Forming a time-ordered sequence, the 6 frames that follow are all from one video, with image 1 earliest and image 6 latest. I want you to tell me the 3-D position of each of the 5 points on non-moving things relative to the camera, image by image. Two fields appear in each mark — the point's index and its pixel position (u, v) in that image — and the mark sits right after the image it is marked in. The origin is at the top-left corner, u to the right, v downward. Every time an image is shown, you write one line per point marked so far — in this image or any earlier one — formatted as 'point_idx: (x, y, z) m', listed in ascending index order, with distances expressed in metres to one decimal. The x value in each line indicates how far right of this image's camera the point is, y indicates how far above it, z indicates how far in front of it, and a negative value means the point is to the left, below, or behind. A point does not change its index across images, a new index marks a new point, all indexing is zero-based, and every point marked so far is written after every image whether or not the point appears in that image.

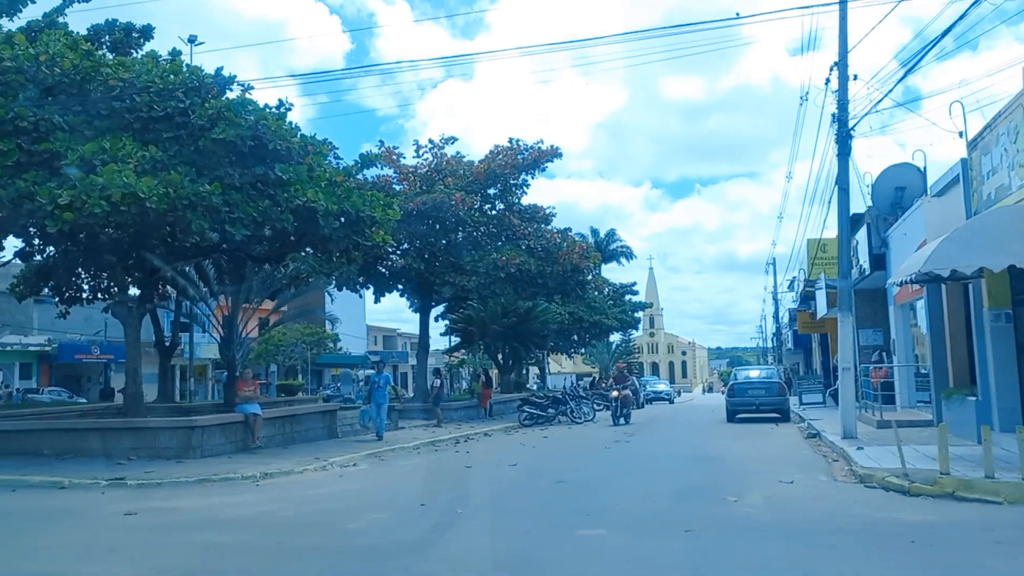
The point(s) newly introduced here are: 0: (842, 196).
0: (+6.6, +1.8, +17.4) m
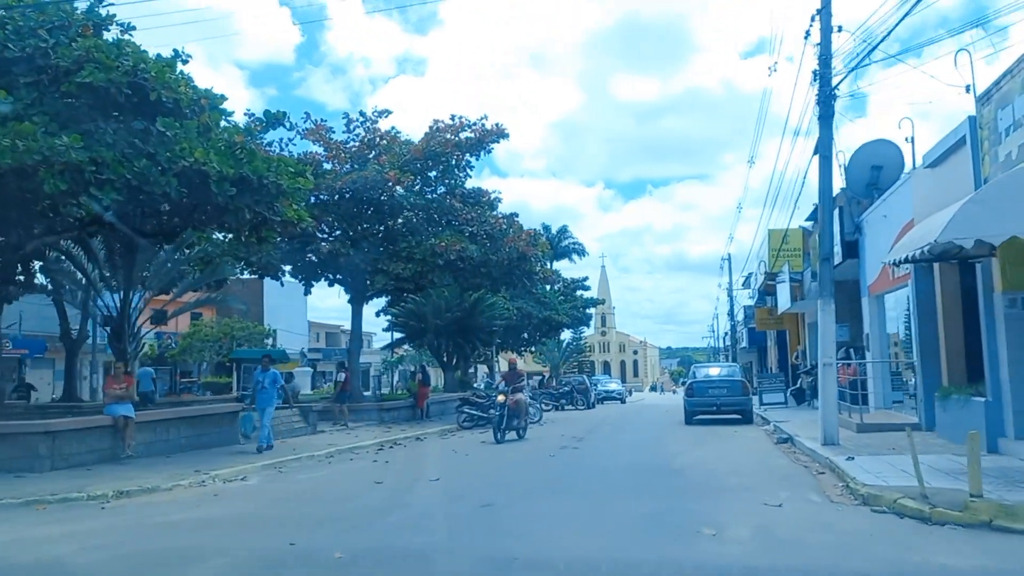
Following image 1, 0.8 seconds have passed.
0: (+5.4, +2.1, +15.1) m
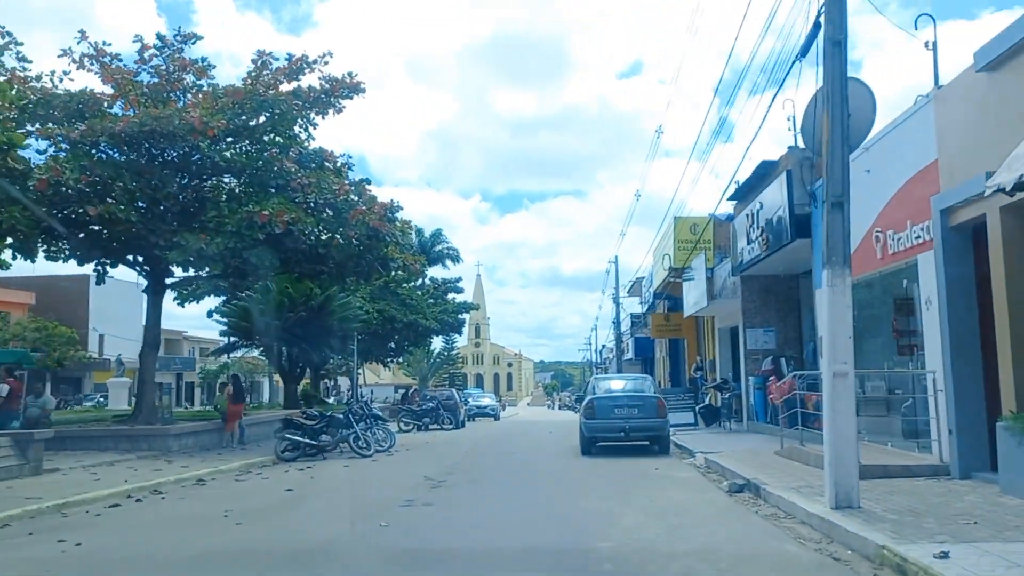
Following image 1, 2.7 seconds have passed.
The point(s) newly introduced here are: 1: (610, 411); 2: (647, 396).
0: (+3.4, +2.5, +9.4) m
1: (+2.0, -2.5, +17.8) m
2: (+2.8, -2.2, +17.9) m
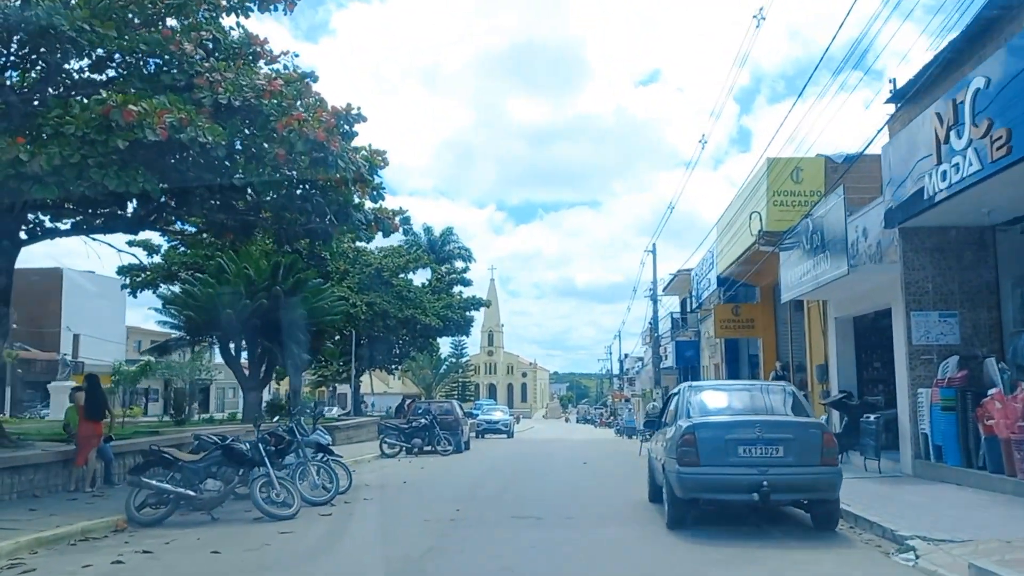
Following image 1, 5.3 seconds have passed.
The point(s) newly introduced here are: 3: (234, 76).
0: (+3.7, +3.4, +0.9) m
1: (+2.3, -1.7, +9.3) m
2: (+3.1, -1.4, +9.4) m
3: (-4.8, +3.7, +15.0) m
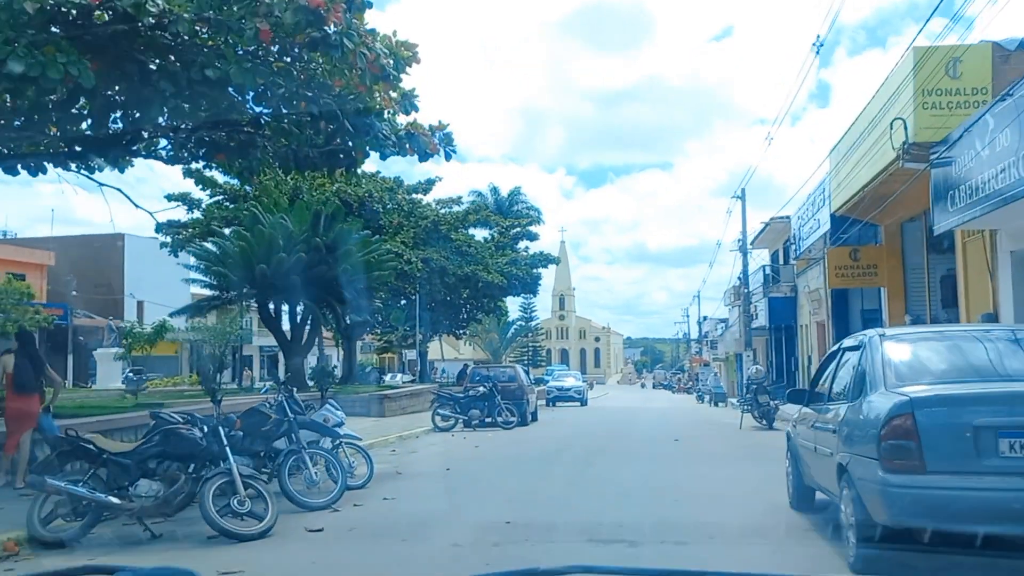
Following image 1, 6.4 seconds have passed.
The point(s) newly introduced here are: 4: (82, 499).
0: (+3.4, +3.9, -3.5) m
1: (+2.8, -1.0, +5.2) m
2: (+3.5, -0.6, +5.2) m
3: (-3.9, +4.6, +11.3) m
4: (-3.8, -1.9, +7.9) m
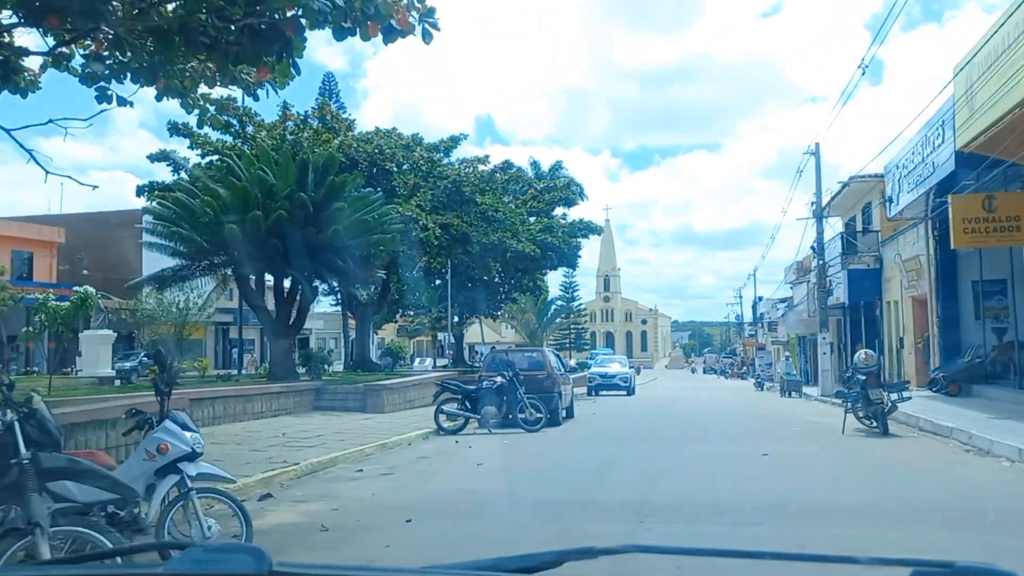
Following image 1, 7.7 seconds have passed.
0: (+2.5, +4.2, -8.8) m
1: (+2.4, -0.5, 0.0) m
2: (+3.2, -0.2, -0.1) m
3: (-4.0, +5.1, +6.3) m
4: (-4.1, -1.4, +3.0) m
